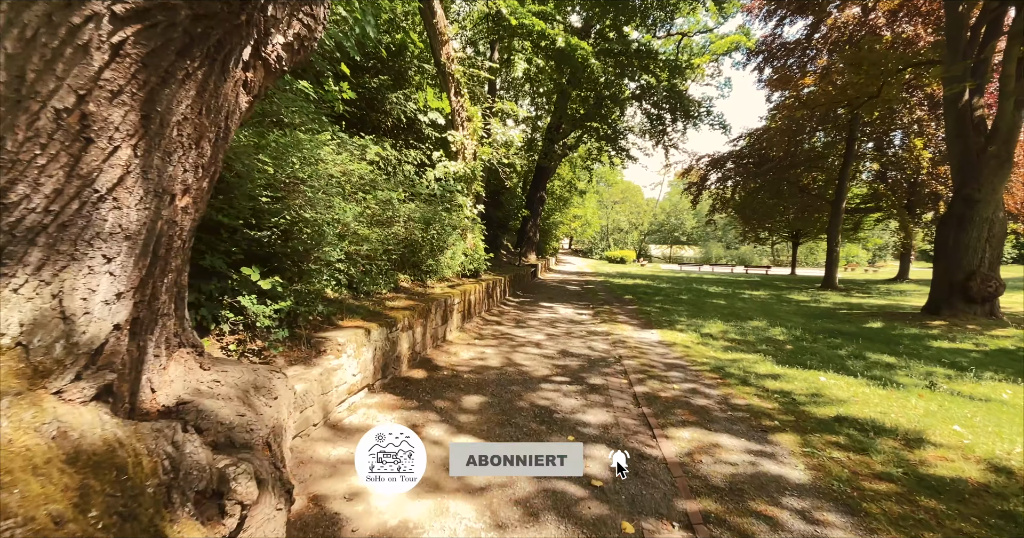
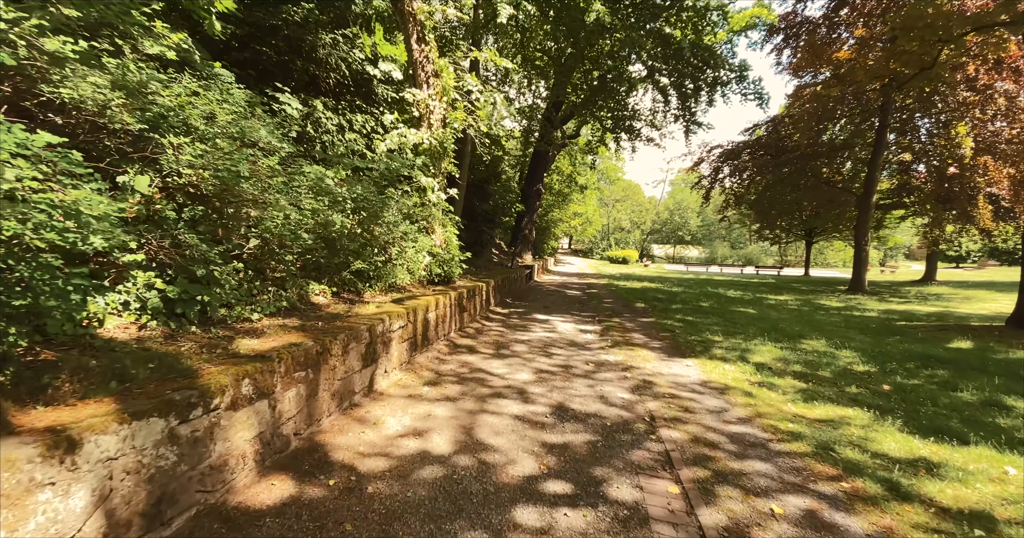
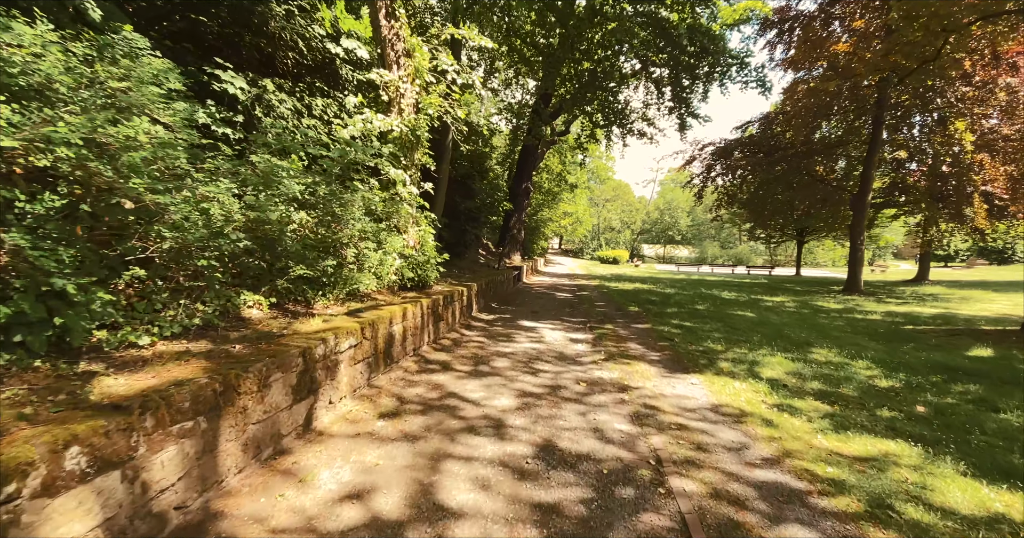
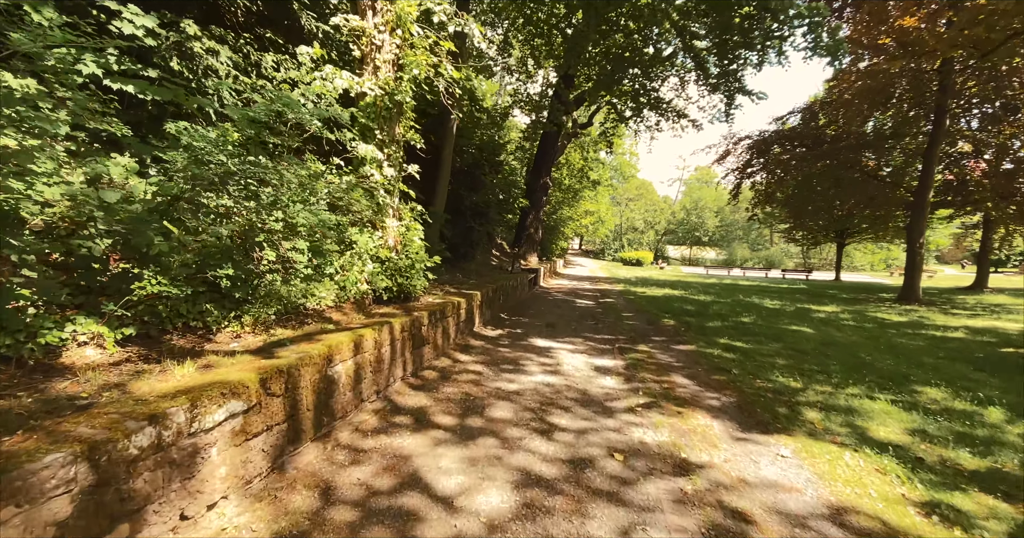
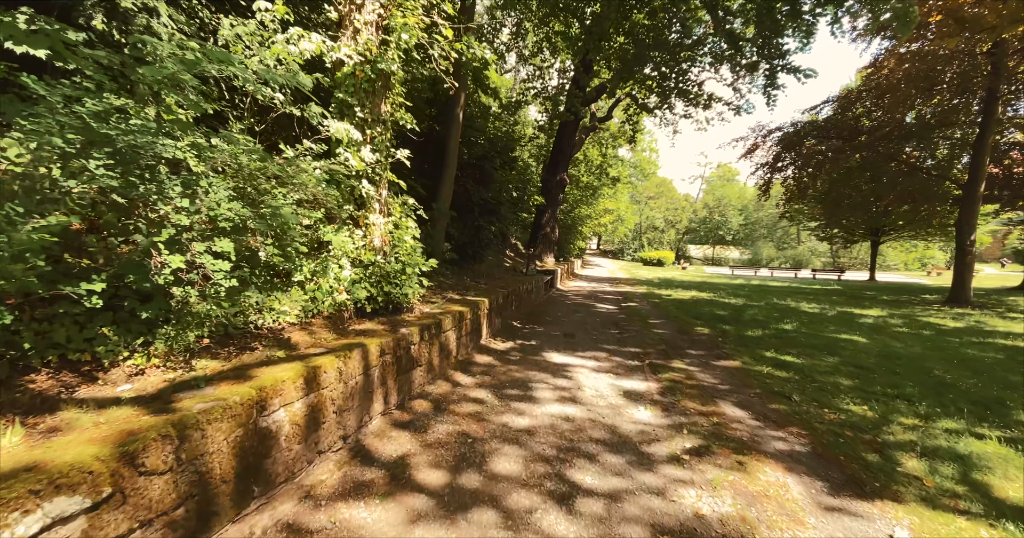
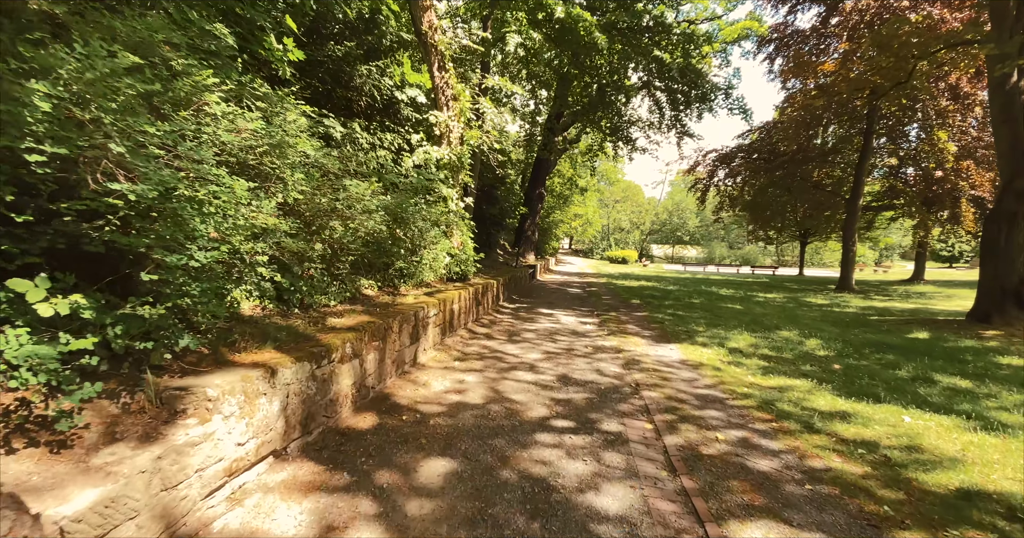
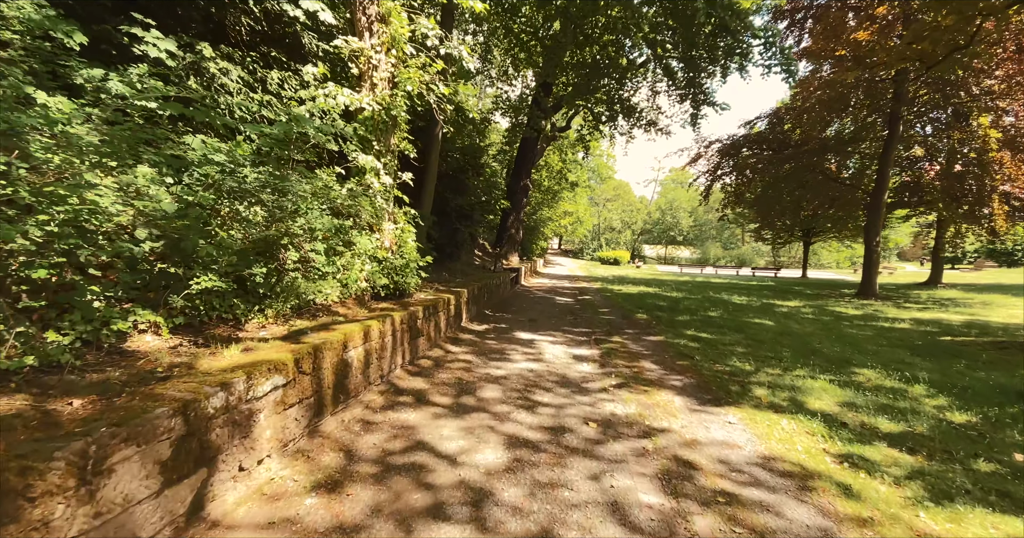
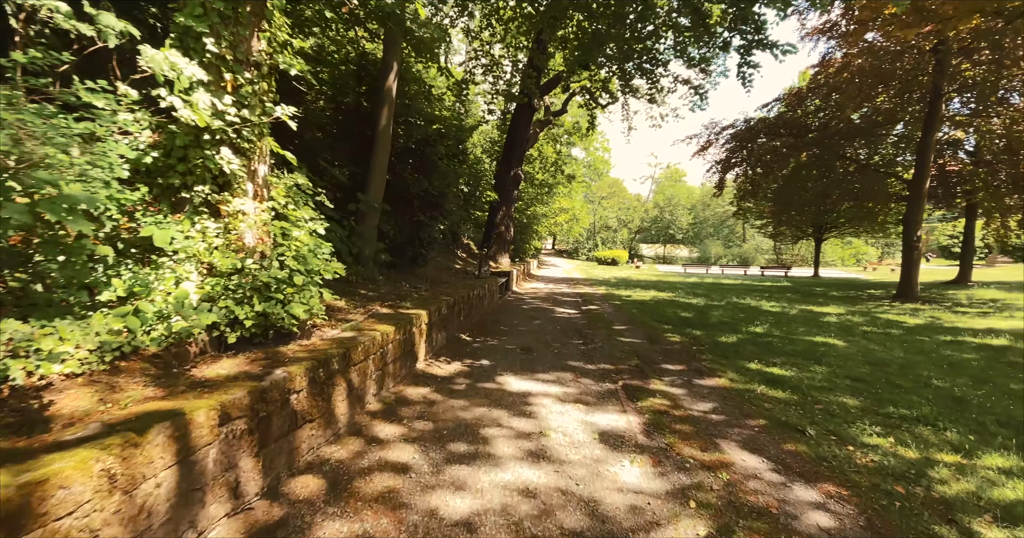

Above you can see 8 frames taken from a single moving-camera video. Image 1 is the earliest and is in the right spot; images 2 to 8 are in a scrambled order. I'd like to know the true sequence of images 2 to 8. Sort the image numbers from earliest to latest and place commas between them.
6, 2, 3, 7, 4, 5, 8
